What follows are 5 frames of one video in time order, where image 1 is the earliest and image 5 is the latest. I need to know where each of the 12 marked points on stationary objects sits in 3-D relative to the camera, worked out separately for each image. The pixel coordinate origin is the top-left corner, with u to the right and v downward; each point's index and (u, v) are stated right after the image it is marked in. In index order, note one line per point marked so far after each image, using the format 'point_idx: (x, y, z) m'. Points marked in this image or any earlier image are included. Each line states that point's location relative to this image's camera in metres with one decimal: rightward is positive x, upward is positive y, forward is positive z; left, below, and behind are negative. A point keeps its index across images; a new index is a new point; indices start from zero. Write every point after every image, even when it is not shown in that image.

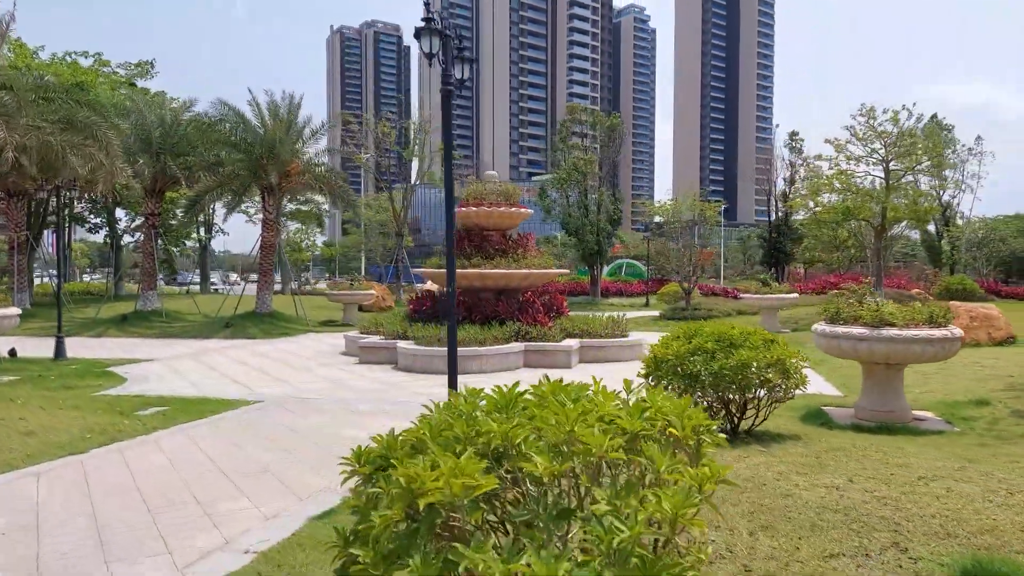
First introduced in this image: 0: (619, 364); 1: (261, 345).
0: (+1.6, -1.2, +10.9) m
1: (-5.0, -1.1, +14.3) m
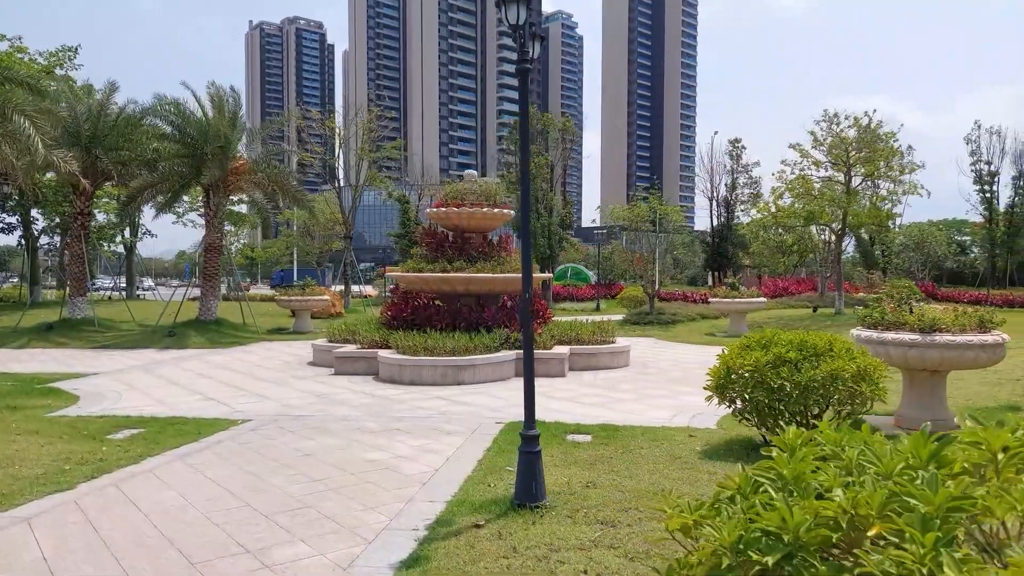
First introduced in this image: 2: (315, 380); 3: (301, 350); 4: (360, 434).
0: (+1.4, -1.2, +10.6) m
1: (-5.5, -1.3, +13.3) m
2: (-2.8, -1.3, +10.1) m
3: (-3.9, -1.2, +13.4) m
4: (-1.3, -1.3, +6.2) m
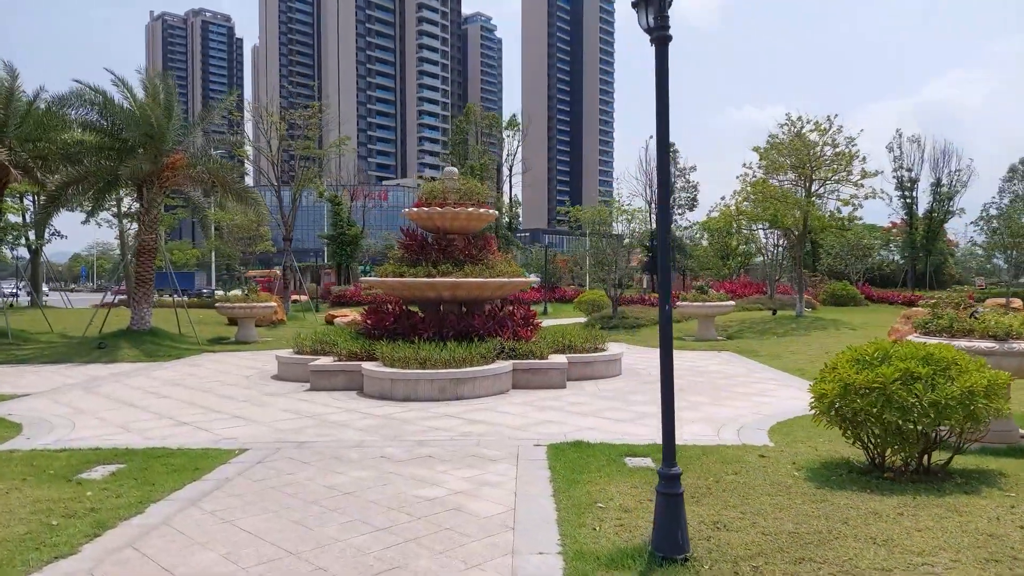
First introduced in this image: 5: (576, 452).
0: (+1.3, -1.3, +10.1) m
1: (-5.8, -1.4, +12.0) m
2: (-2.8, -1.4, +9.2) m
3: (-4.3, -1.3, +12.3) m
4: (-0.9, -1.3, +5.4) m
5: (+0.5, -1.3, +5.8) m
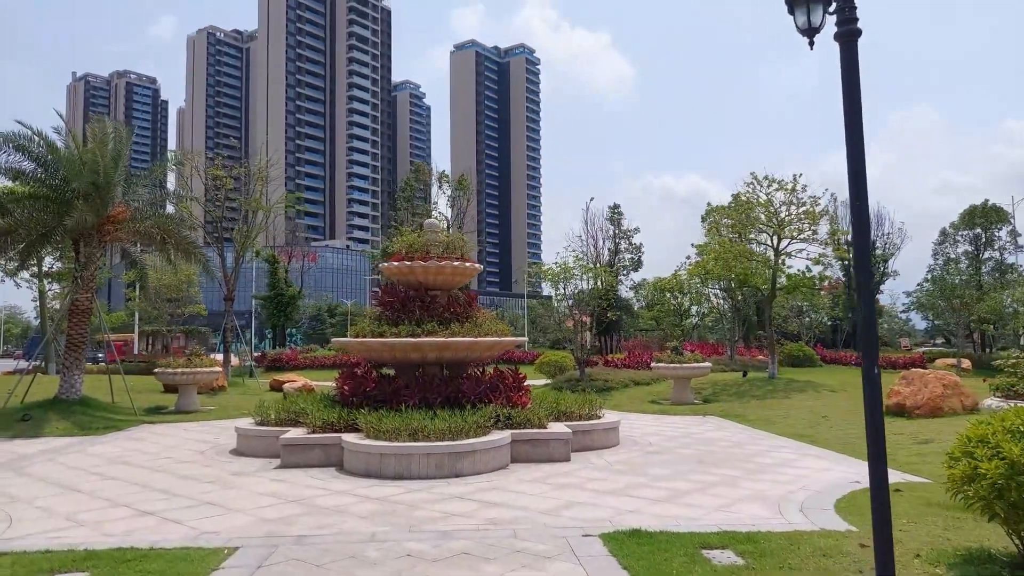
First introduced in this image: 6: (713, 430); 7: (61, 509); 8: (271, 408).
0: (+1.3, -2.1, +9.3) m
1: (-6.1, -2.3, +10.5) m
2: (-2.8, -2.1, +8.0) m
3: (-4.6, -2.3, +10.9) m
4: (-0.5, -1.7, +4.4) m
5: (+0.9, -1.7, +4.9) m
6: (+3.2, -2.3, +11.4) m
7: (-4.1, -2.0, +6.5) m
8: (-3.4, -1.7, +10.3) m
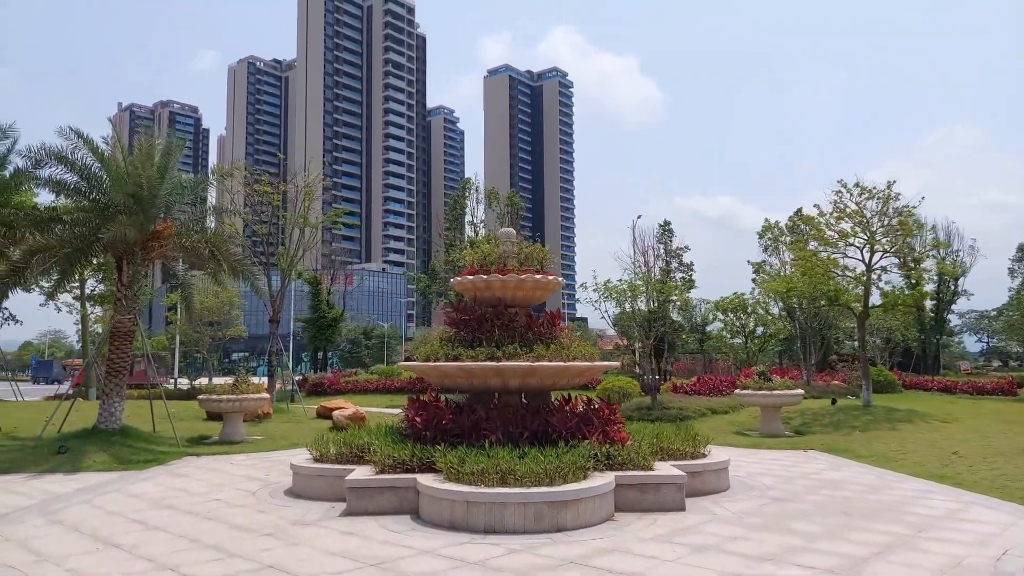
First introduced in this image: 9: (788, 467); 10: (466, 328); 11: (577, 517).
0: (+2.4, -2.3, +7.9) m
1: (-4.9, -2.6, +9.5) m
2: (-1.7, -2.3, +6.8) m
3: (-3.4, -2.6, +9.8) m
4: (+0.3, -1.8, +3.2) m
5: (+1.8, -1.8, +3.6) m
6: (+4.4, -2.5, +10.0) m
7: (-3.2, -2.1, +5.4) m
8: (-2.3, -1.9, +9.1) m
9: (+3.9, -2.5, +10.2) m
10: (-0.6, -0.5, +9.1) m
11: (+0.6, -2.1, +6.7) m
